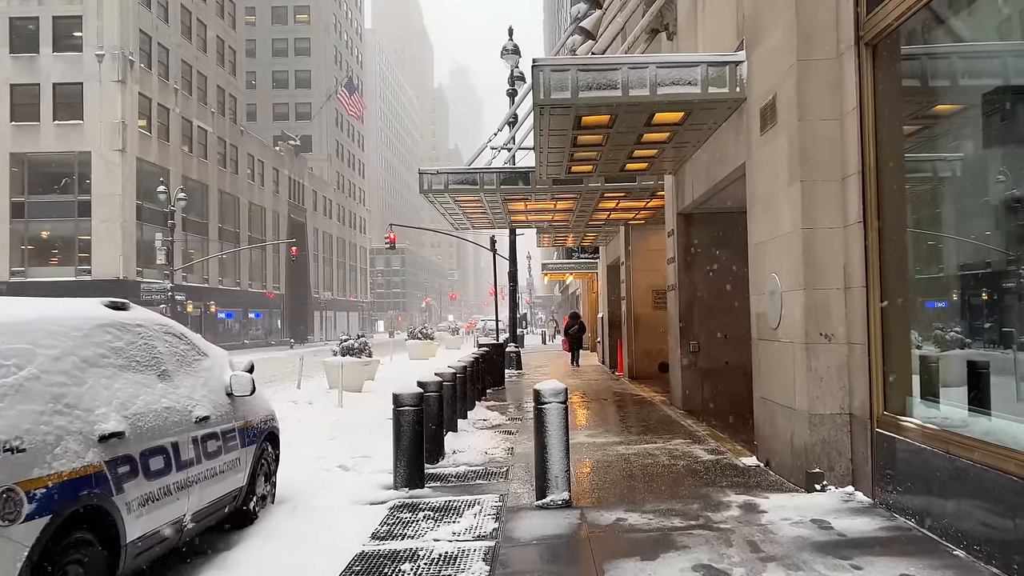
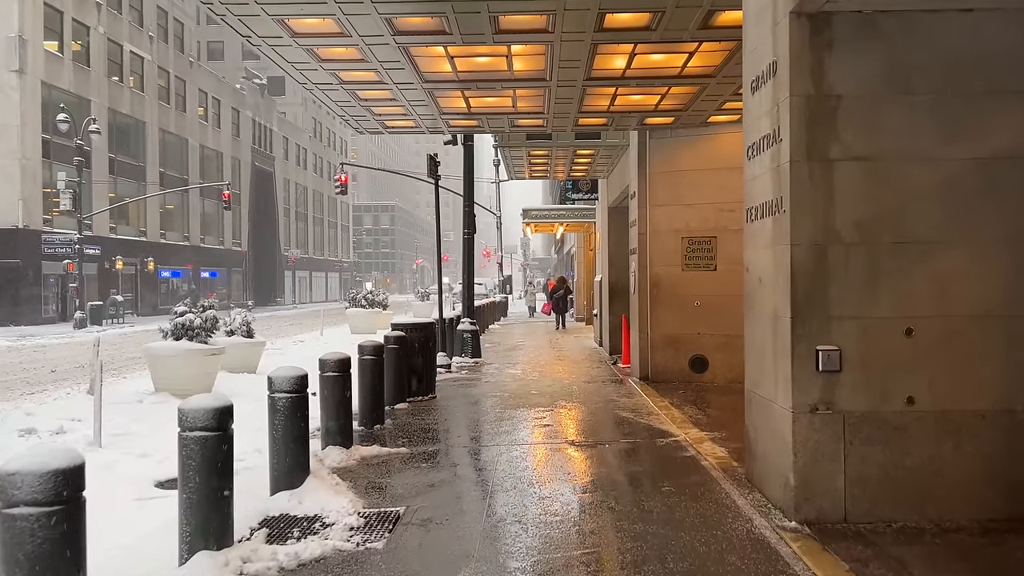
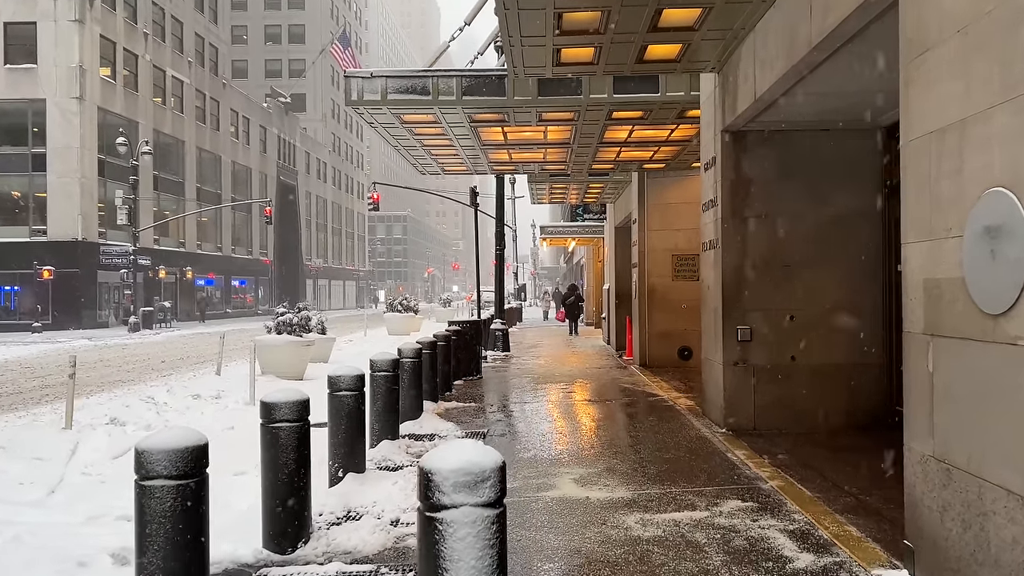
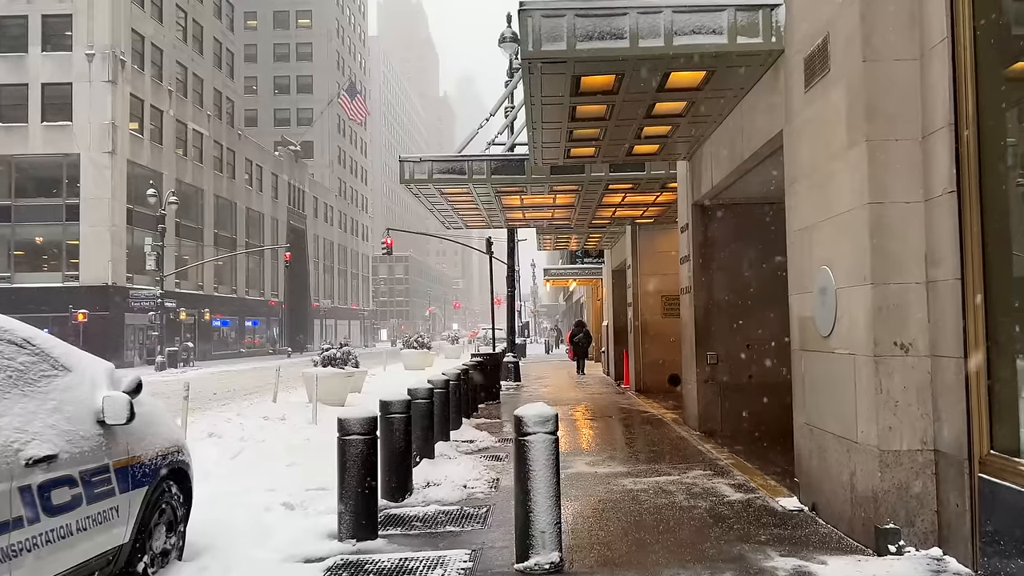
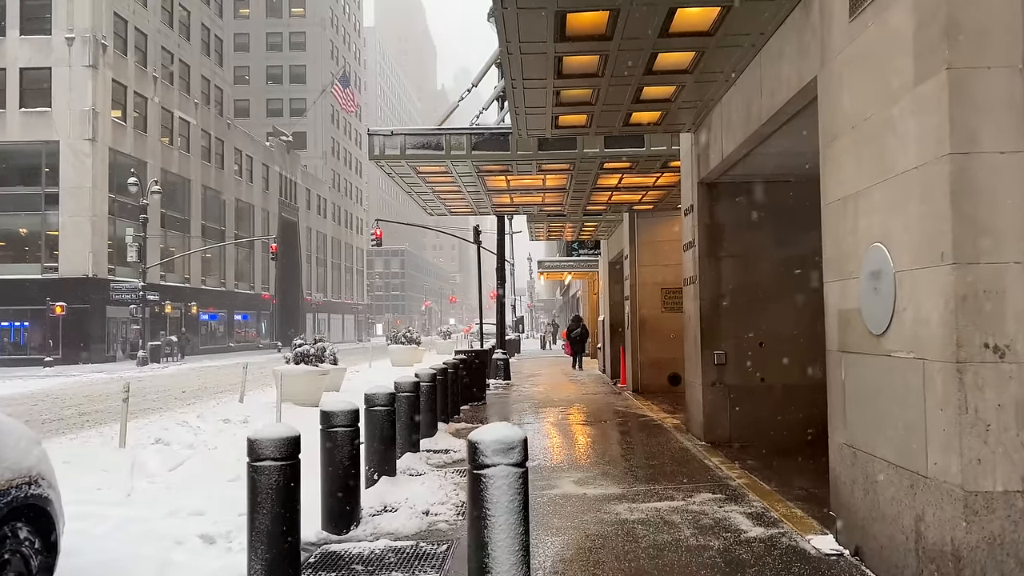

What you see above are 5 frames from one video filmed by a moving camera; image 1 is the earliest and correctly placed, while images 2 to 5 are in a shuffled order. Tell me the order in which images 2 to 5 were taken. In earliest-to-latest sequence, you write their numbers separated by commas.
4, 5, 3, 2
